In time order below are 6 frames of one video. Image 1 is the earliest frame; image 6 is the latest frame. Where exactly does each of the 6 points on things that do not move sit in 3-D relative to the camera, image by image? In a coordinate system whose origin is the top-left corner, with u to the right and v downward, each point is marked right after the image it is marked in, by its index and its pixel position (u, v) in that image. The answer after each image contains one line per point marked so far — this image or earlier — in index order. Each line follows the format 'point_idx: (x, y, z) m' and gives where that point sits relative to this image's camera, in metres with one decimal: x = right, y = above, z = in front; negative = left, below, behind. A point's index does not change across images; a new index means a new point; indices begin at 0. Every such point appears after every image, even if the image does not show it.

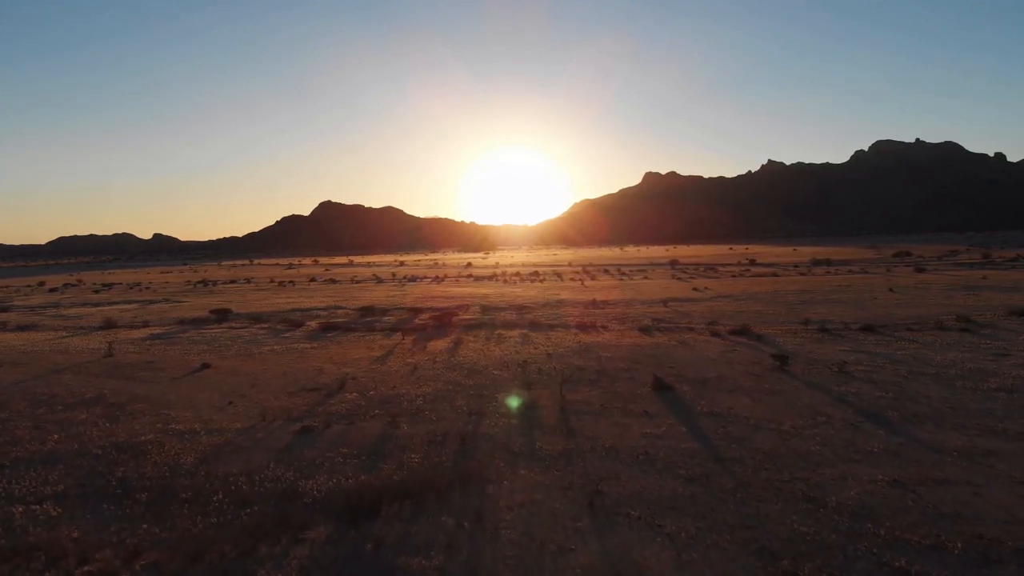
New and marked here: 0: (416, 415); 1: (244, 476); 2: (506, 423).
0: (-1.8, -2.3, +19.1) m
1: (-3.9, -2.8, +15.2) m
2: (-0.1, -2.3, +17.9) m
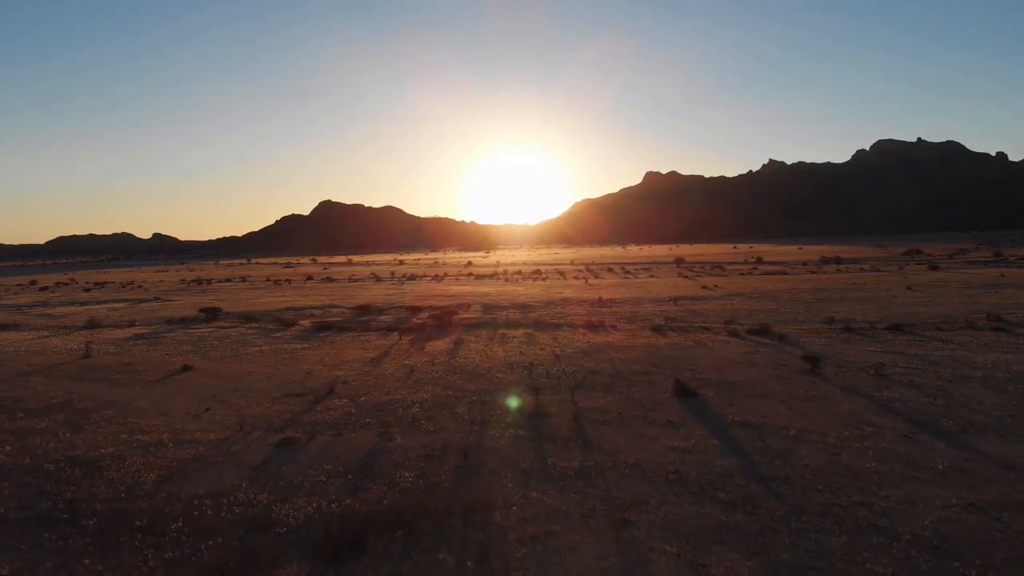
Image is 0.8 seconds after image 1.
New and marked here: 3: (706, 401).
0: (-1.6, -2.2, +17.0) m
1: (-3.8, -2.7, +13.1) m
2: (0.0, -2.2, +15.8) m
3: (+3.5, -2.0, +18.6) m
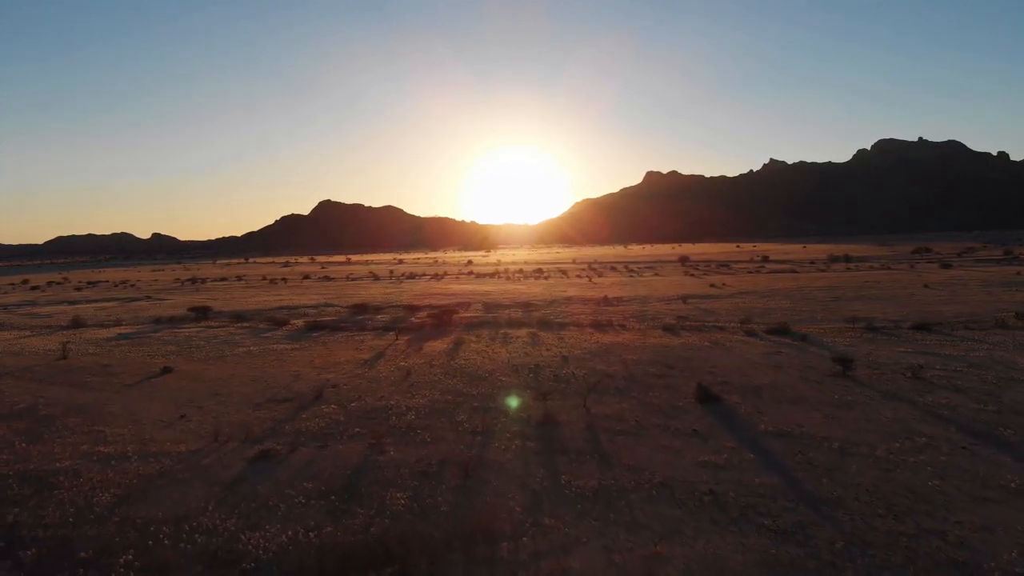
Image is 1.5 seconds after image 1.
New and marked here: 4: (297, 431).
0: (-1.5, -2.1, +15.2) m
1: (-3.7, -2.6, +11.3) m
2: (+0.1, -2.1, +14.0) m
3: (+3.6, -1.9, +16.8) m
4: (-3.3, -2.2, +16.0) m
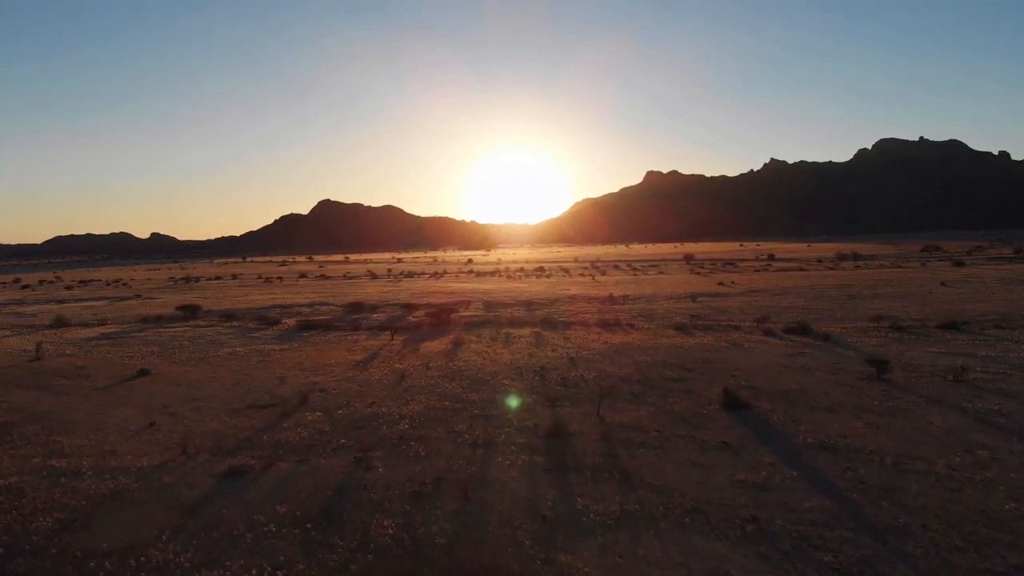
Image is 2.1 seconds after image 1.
0: (-1.5, -2.1, +13.4) m
1: (-3.6, -2.5, +9.5) m
2: (+0.2, -2.0, +12.2) m
3: (+3.6, -1.8, +15.1) m
4: (-3.2, -2.1, +14.2) m
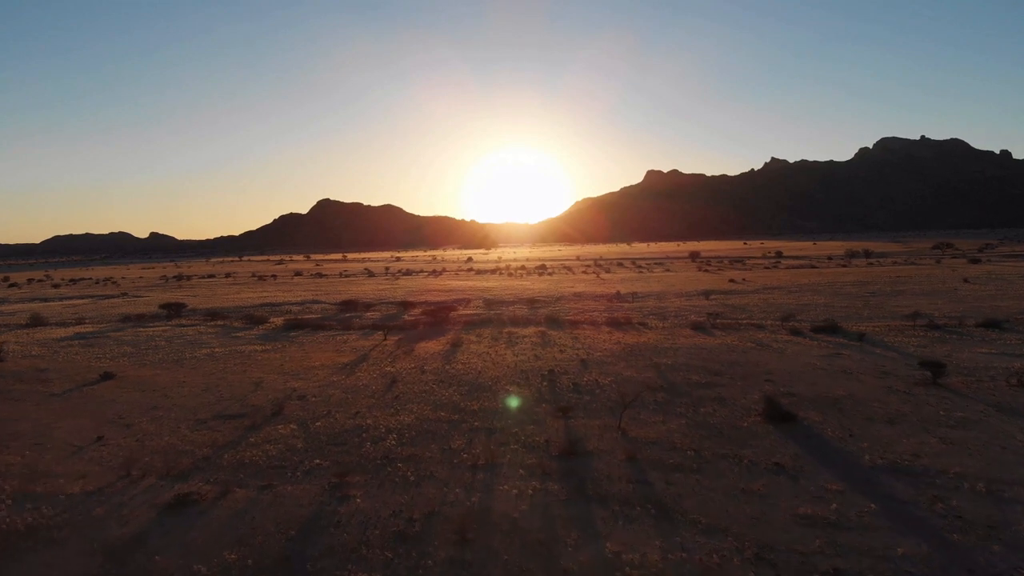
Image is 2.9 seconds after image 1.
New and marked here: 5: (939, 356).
0: (-1.4, -1.9, +11.1) m
1: (-3.5, -2.4, +7.2) m
2: (+0.3, -1.9, +9.9) m
3: (+3.7, -1.7, +12.8) m
4: (-3.1, -2.0, +11.9) m
5: (+8.2, -1.3, +19.9) m
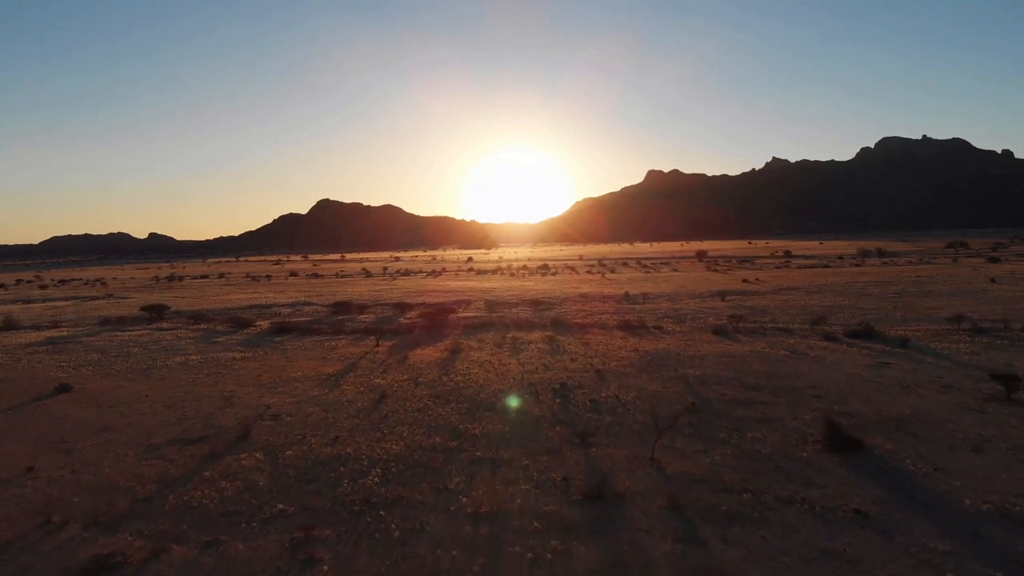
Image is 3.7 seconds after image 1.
0: (-1.3, -2.0, +8.8) m
1: (-3.4, -2.4, +5.0) m
2: (+0.4, -2.0, +7.7) m
3: (+3.8, -1.7, +10.5) m
4: (-3.0, -2.0, +9.6) m
5: (+8.3, -1.3, +17.6) m
